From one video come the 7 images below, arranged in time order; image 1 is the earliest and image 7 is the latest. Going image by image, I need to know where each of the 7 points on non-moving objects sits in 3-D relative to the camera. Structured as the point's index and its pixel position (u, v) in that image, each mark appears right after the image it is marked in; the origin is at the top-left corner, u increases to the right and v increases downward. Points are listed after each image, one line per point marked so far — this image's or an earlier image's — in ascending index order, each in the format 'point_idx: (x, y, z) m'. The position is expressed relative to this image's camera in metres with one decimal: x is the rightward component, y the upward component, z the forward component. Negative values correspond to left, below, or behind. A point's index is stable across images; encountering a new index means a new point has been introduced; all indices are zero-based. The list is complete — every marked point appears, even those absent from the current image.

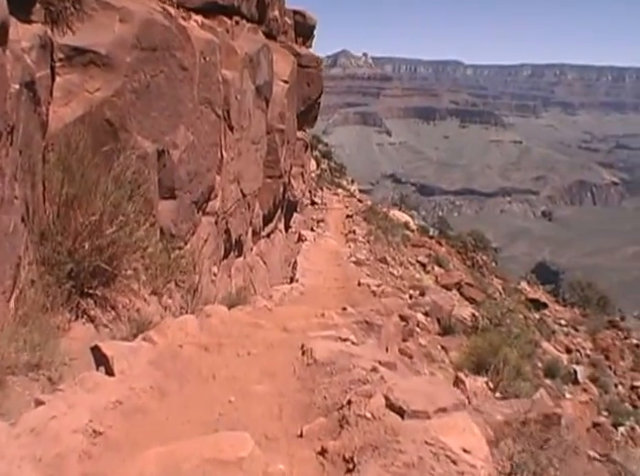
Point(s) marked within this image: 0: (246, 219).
0: (-0.9, +0.2, +8.4) m
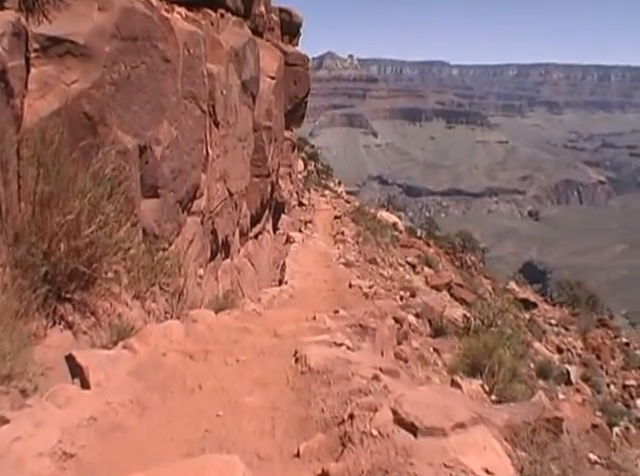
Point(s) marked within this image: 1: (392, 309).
0: (-1.0, +0.2, +8.1) m
1: (+0.8, -0.8, +7.8) m
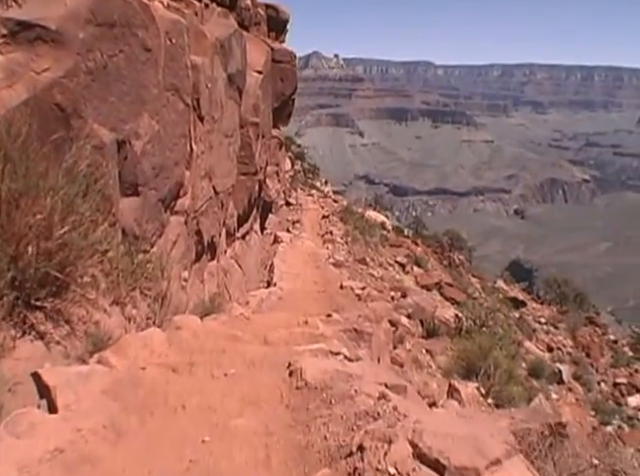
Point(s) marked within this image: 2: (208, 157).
0: (-1.1, +0.2, +7.8) m
1: (+0.7, -0.8, +7.4) m
2: (-1.1, +0.8, +7.2) m
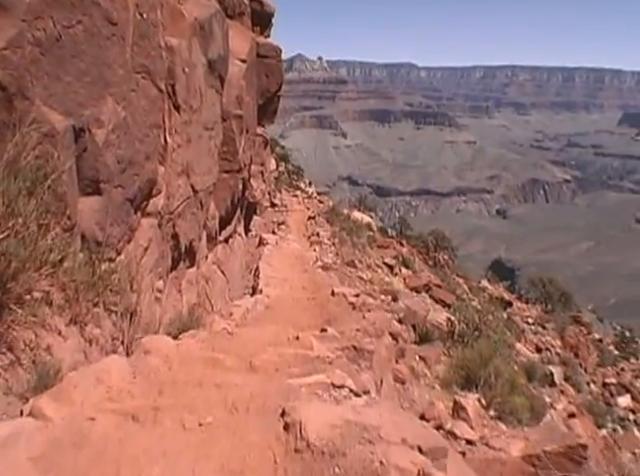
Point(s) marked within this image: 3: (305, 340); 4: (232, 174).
0: (-1.2, +0.2, +7.0) m
1: (+0.6, -0.8, +6.7) m
2: (-1.2, +0.8, +6.4) m
3: (-0.1, -0.7, +5.2) m
4: (-1.0, +0.7, +8.4) m
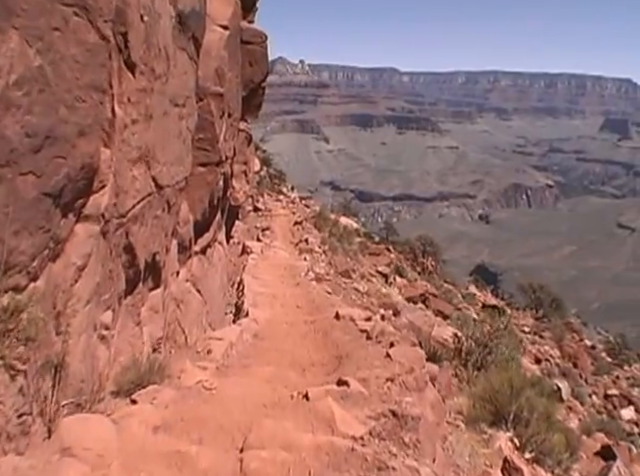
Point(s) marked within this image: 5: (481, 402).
0: (-1.1, +0.1, +5.2) m
1: (+0.7, -0.9, +5.0) m
2: (-1.1, +0.7, +4.7) m
3: (0.0, -0.8, +3.5) m
4: (-1.0, +0.7, +6.7) m
5: (+1.8, -1.9, +8.0) m
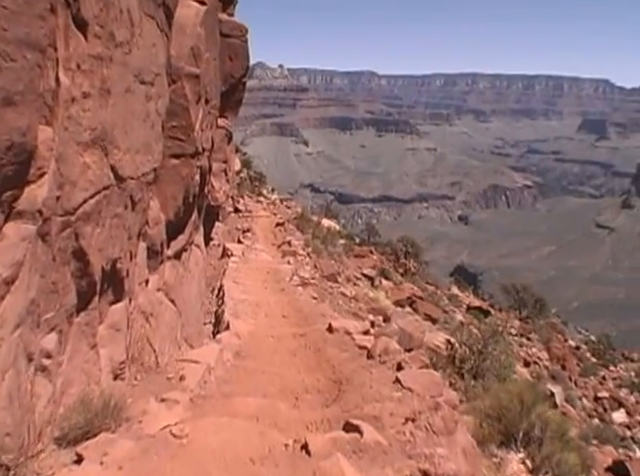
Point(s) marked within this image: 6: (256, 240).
0: (-1.2, +0.1, +4.4) m
1: (+0.7, -0.9, +4.1) m
2: (-1.1, +0.7, +3.8) m
3: (0.0, -0.8, +2.6) m
4: (-1.1, +0.6, +5.8) m
5: (+1.7, -1.9, +7.2) m
6: (-1.4, -0.1, +15.8) m
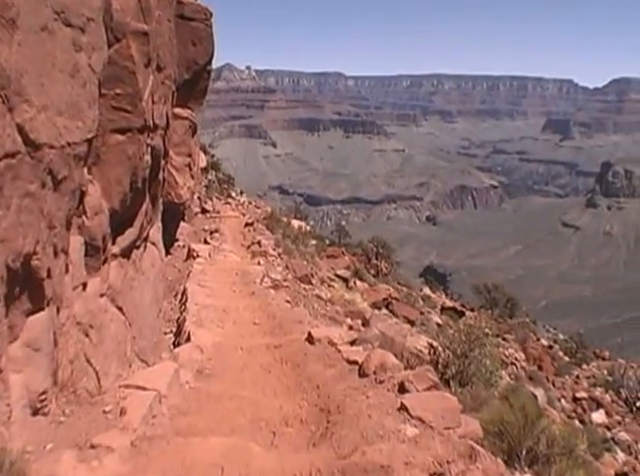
0: (-1.2, +0.1, +3.3) m
1: (+0.6, -0.8, +3.2) m
2: (-1.2, +0.7, +2.8) m
3: (0.0, -0.7, +1.6) m
4: (-1.2, +0.7, +4.8) m
5: (+1.6, -1.8, +6.3) m
6: (-1.9, 0.0, +14.7) m
